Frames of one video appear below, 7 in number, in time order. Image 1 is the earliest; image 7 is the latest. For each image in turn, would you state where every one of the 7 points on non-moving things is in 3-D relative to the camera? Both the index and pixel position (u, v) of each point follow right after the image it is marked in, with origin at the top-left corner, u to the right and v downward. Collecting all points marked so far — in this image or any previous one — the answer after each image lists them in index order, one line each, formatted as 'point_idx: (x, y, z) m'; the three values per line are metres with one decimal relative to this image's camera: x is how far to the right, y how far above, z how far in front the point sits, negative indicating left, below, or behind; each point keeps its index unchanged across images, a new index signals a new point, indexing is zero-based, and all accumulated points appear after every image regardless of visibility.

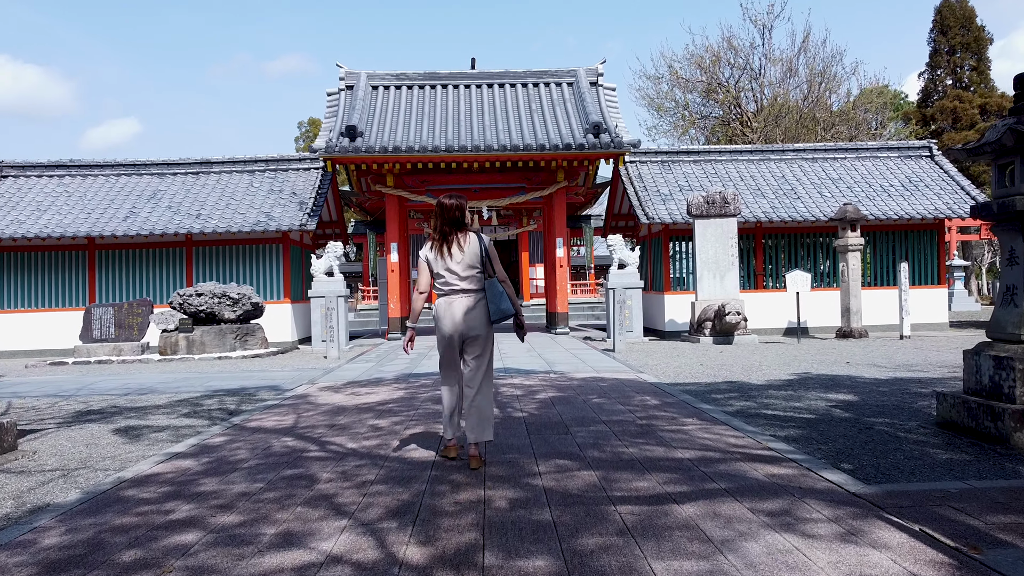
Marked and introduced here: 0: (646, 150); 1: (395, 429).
0: (+2.7, +2.7, +17.1) m
1: (-0.7, -0.9, +5.3) m
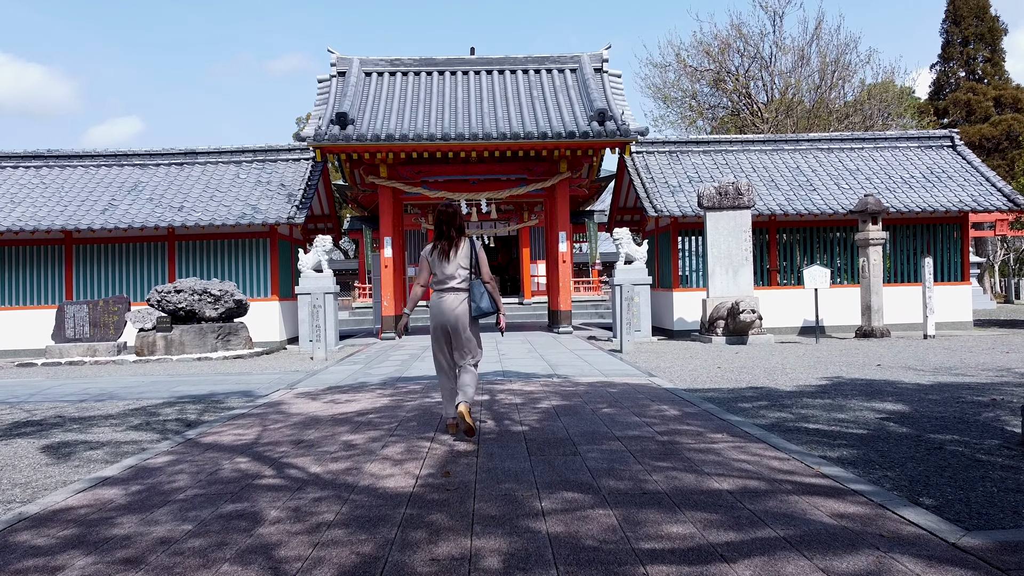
0: (+2.7, +2.8, +16.3) m
1: (-0.7, -0.8, +4.5) m
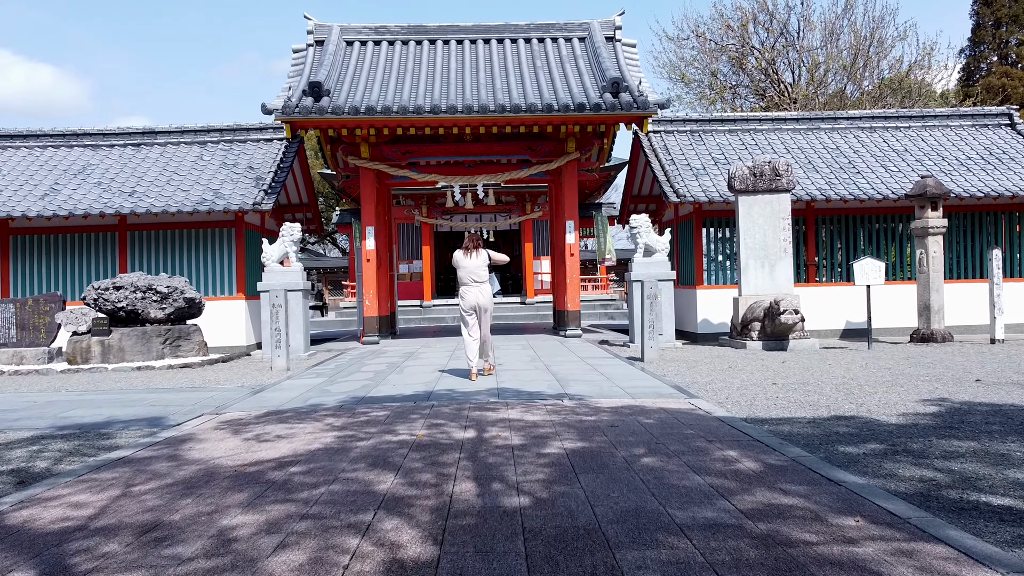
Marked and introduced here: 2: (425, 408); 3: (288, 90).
0: (+2.7, +2.8, +14.4) m
1: (-0.8, -0.8, +2.6) m
2: (-0.6, -0.8, +5.6) m
3: (-3.2, +2.9, +12.4) m
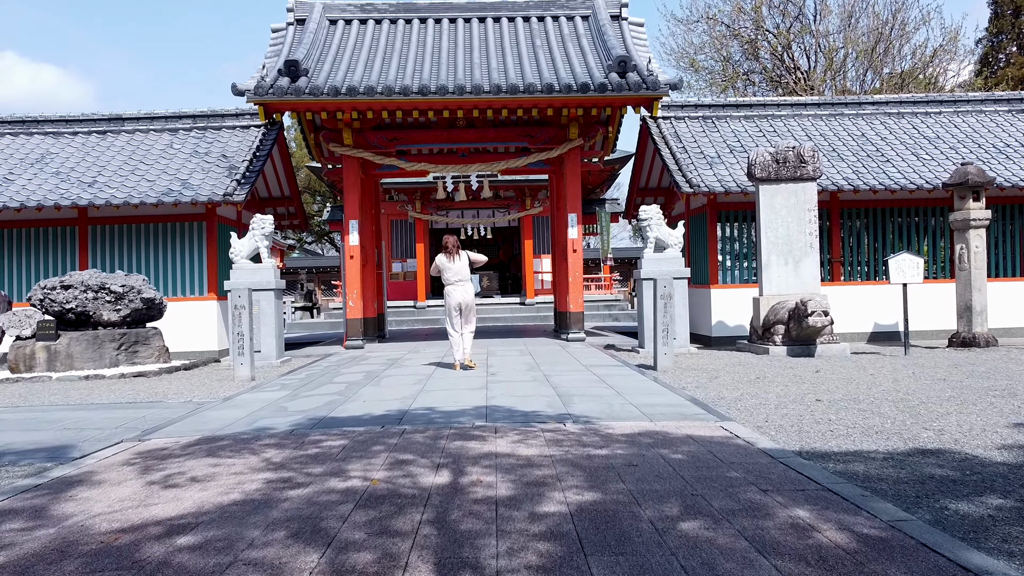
0: (+2.6, +2.9, +13.3) m
1: (-0.8, -0.8, +1.5) m
2: (-0.6, -0.8, +4.5) m
3: (-3.3, +2.9, +11.3) m
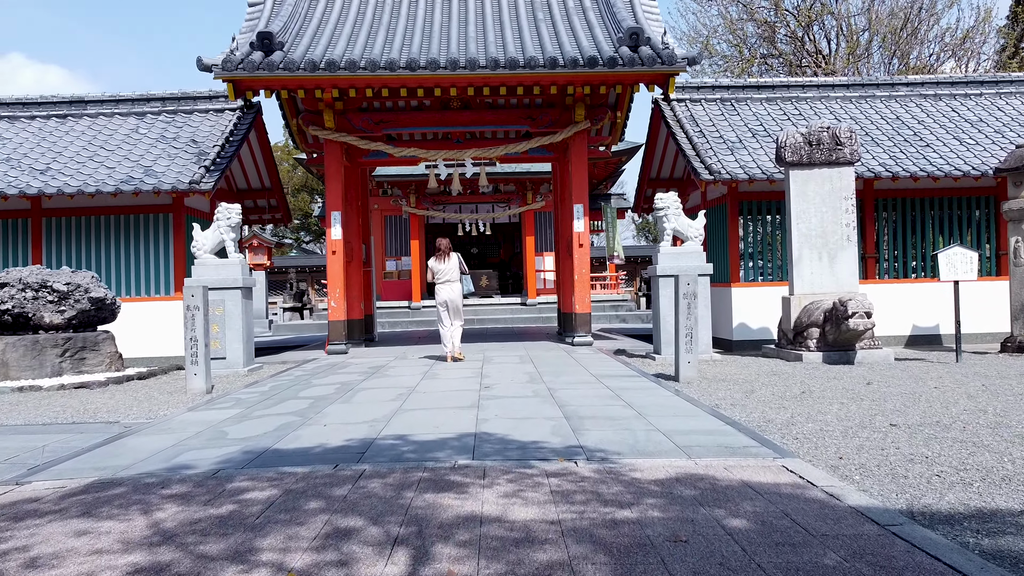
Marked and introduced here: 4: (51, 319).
0: (+2.6, +2.9, +12.1) m
1: (-0.9, -0.7, +0.4) m
2: (-0.6, -0.7, +3.4) m
3: (-3.3, +2.9, +10.1) m
4: (-4.4, -0.3, +8.2) m
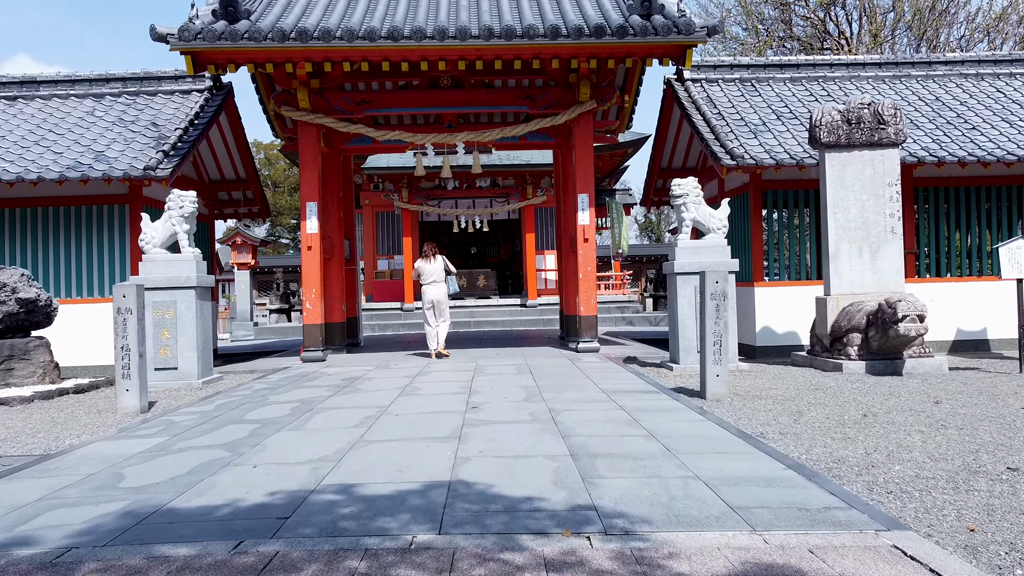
0: (+2.6, +2.9, +10.9) m
1: (-0.9, -0.7, -0.8) m
2: (-0.7, -0.7, +2.2) m
3: (-3.3, +2.9, +9.0) m
4: (-4.4, -0.3, +7.1) m
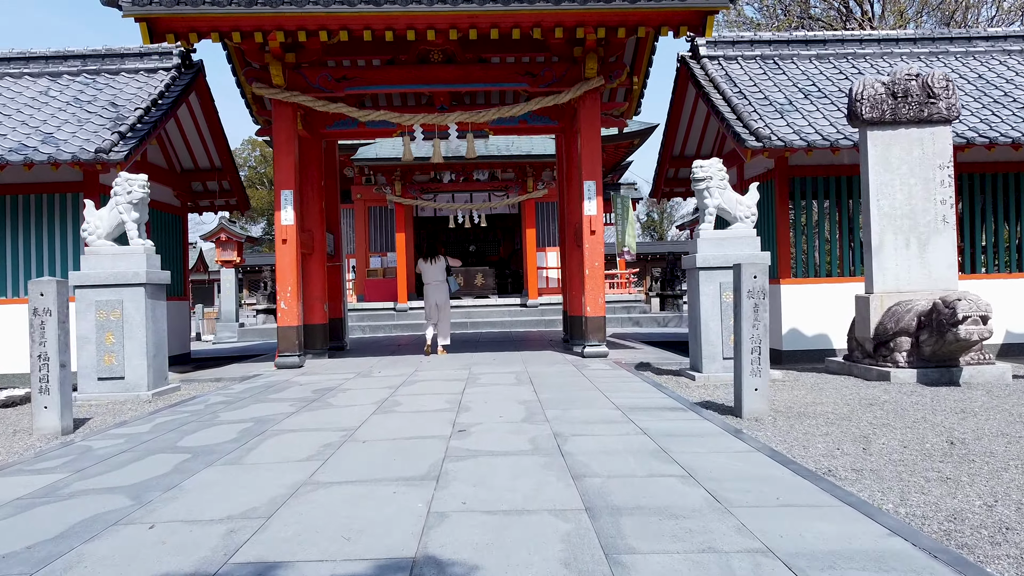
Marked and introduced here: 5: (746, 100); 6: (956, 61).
0: (+2.6, +2.9, +10.0) m
1: (-1.0, -0.7, -1.8) m
2: (-0.7, -0.7, +1.2) m
3: (-3.3, +2.9, +8.0) m
4: (-4.4, -0.3, +6.1) m
5: (+2.4, +1.9, +8.7) m
6: (+5.1, +2.6, +9.8) m
